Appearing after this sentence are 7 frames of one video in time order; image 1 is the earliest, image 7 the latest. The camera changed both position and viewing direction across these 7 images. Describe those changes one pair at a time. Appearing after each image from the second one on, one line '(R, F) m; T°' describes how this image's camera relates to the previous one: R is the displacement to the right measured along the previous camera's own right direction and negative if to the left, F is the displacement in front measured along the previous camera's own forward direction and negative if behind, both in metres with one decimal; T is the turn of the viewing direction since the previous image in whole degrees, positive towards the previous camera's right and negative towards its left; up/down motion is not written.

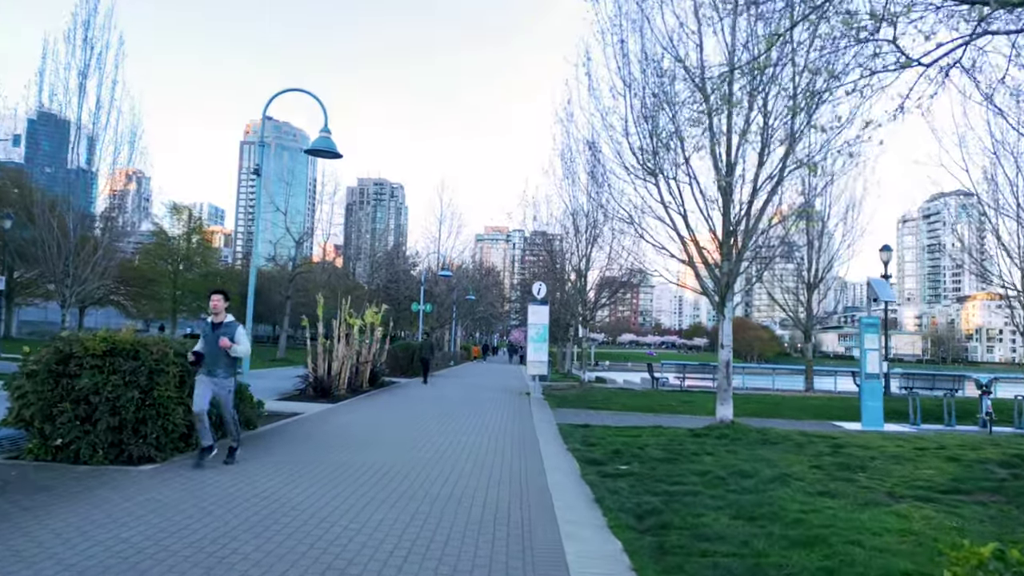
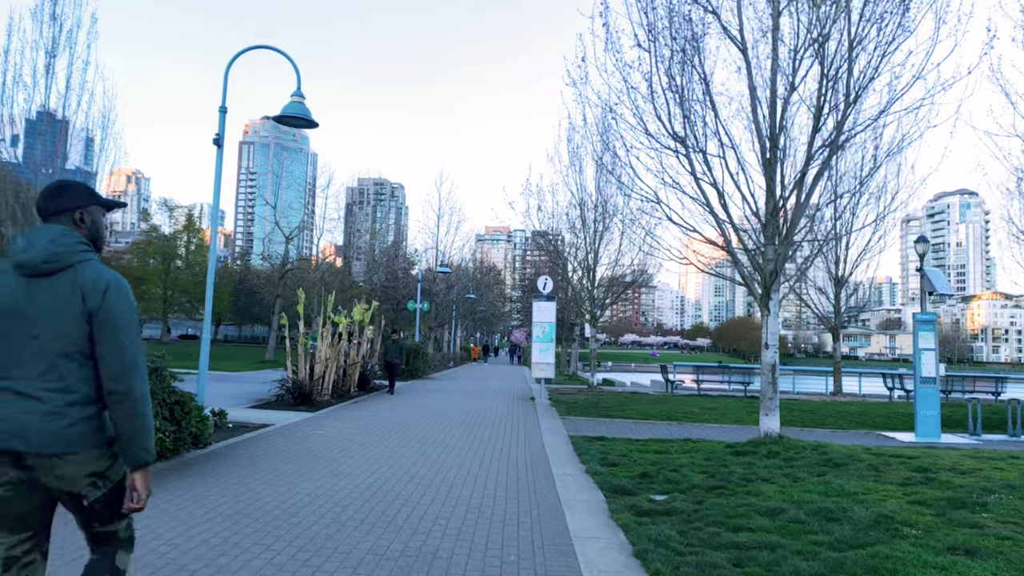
(-0.1, +2.1) m; 0°
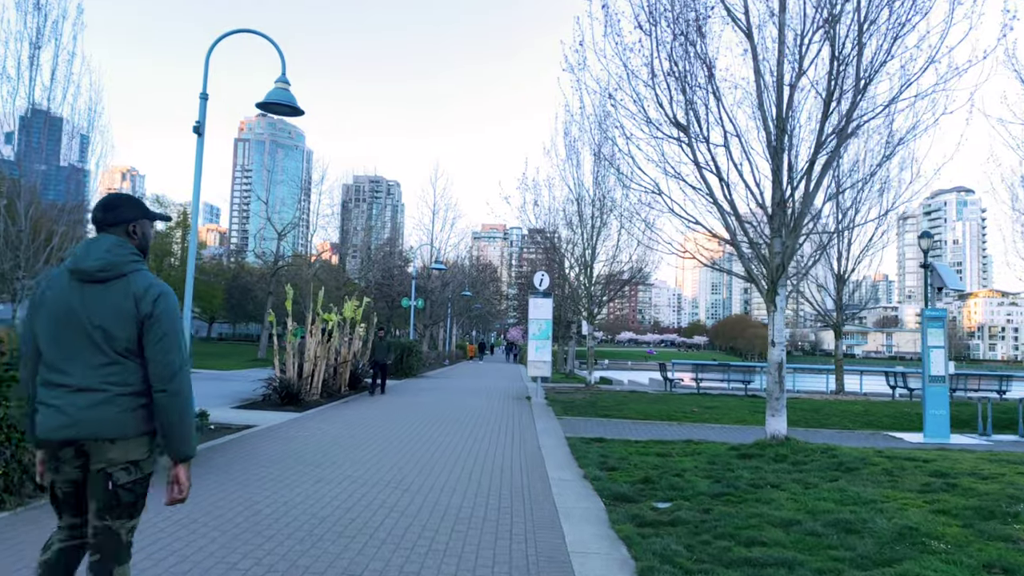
(0.0, +0.5) m; 0°
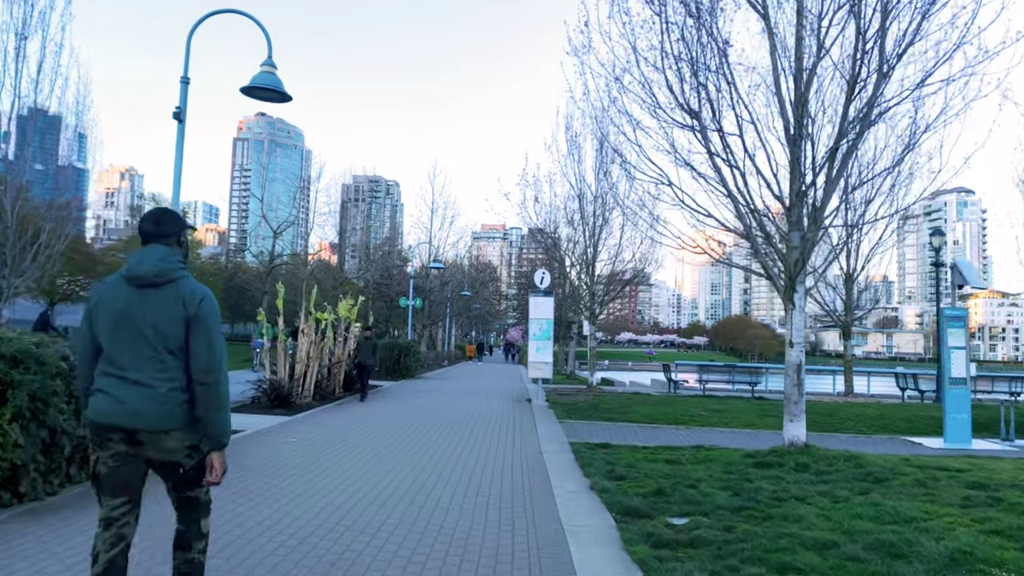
(0.0, +0.7) m; 0°
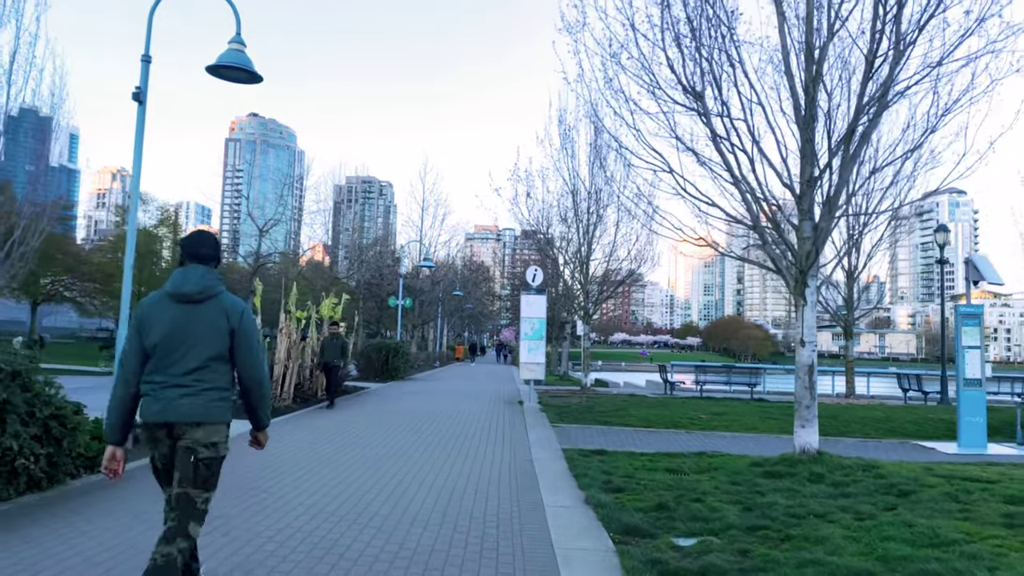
(+0.1, +0.8) m; 0°
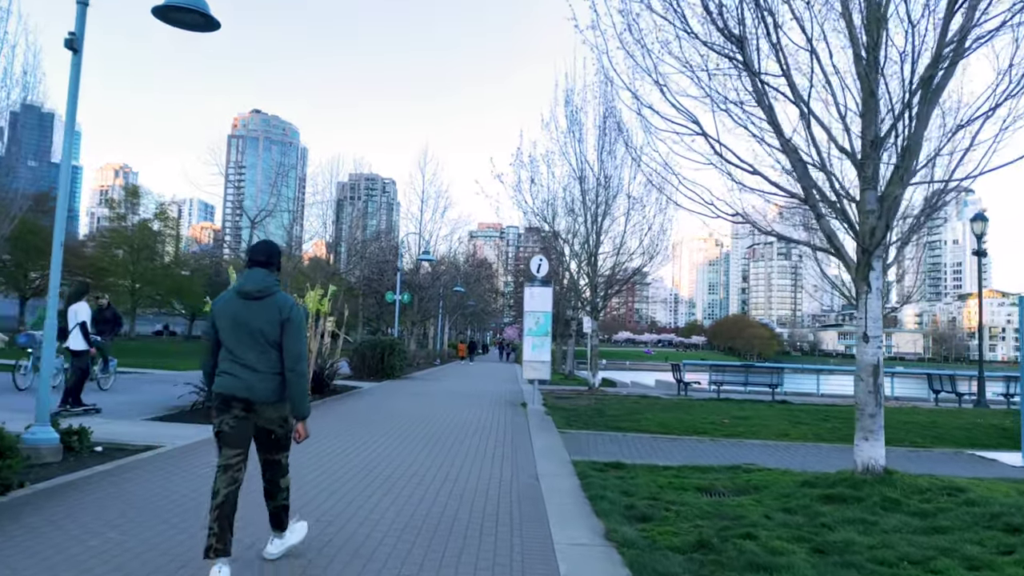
(0.0, +1.6) m; 0°
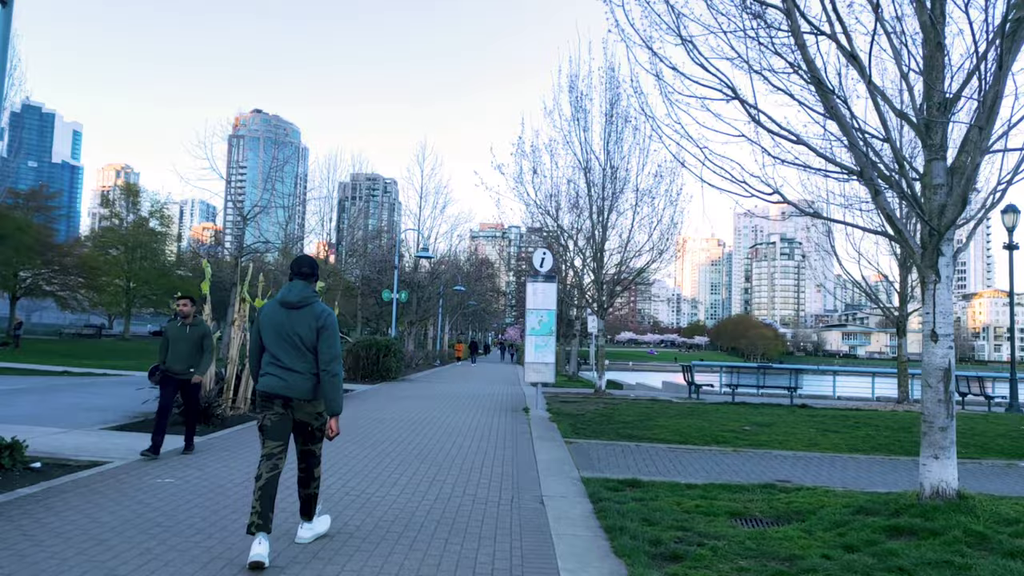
(0.0, +1.2) m; 0°
